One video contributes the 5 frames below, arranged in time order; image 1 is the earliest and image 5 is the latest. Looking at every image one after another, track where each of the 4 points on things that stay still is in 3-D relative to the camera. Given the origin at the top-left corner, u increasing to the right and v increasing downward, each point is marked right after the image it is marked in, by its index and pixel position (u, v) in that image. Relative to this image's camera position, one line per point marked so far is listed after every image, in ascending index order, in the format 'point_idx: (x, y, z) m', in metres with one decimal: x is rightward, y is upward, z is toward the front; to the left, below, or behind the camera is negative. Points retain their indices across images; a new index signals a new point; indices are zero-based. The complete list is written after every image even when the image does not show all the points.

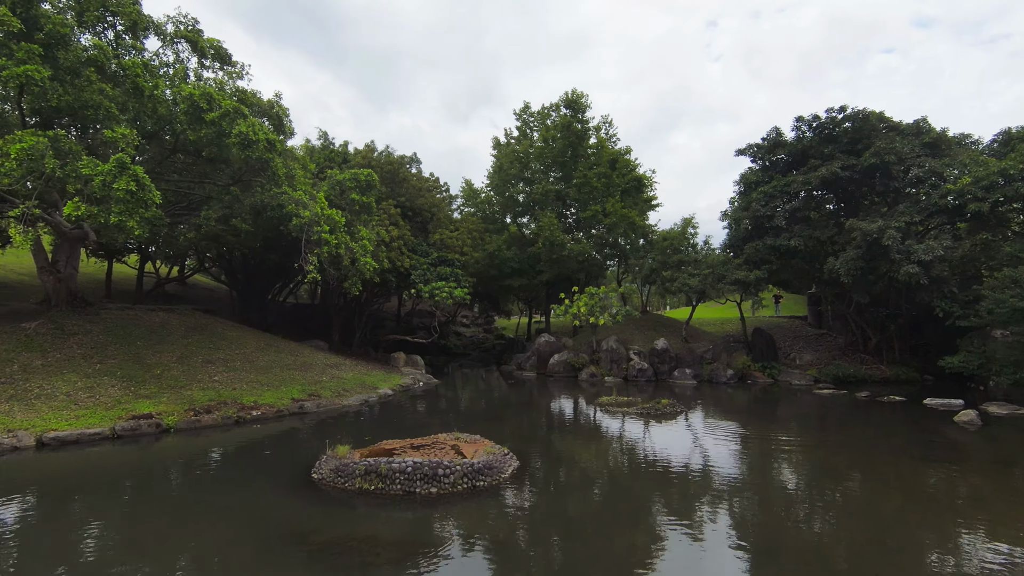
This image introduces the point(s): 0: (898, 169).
0: (+13.3, +4.1, +19.7) m
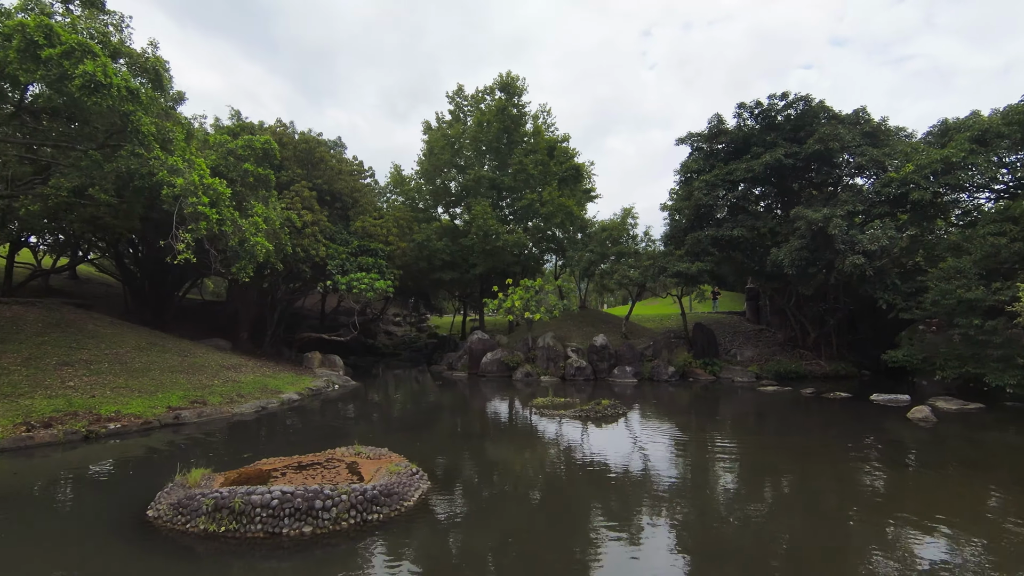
0: (+11.0, +4.4, +19.0) m
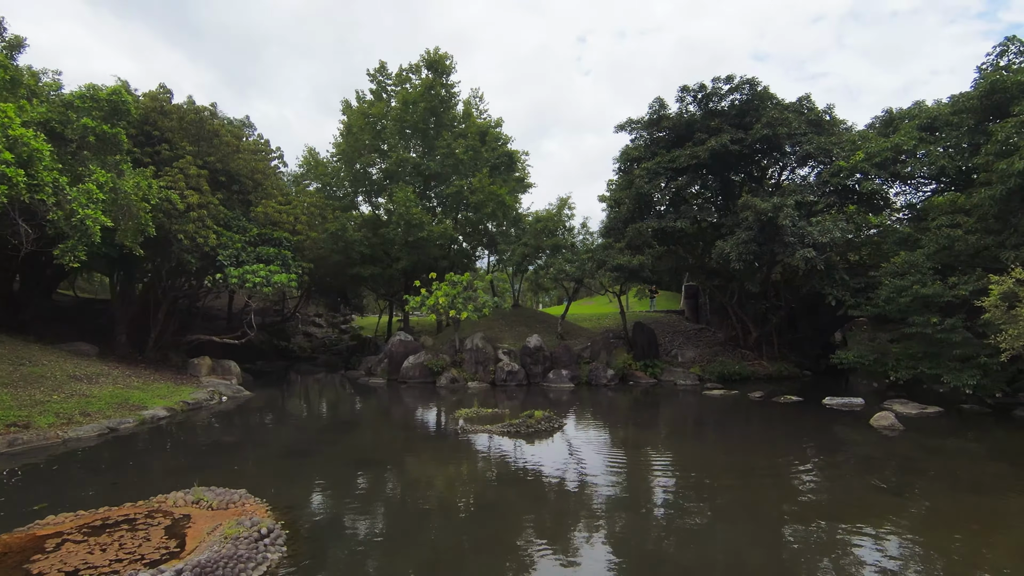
0: (+8.7, +4.5, +17.9) m
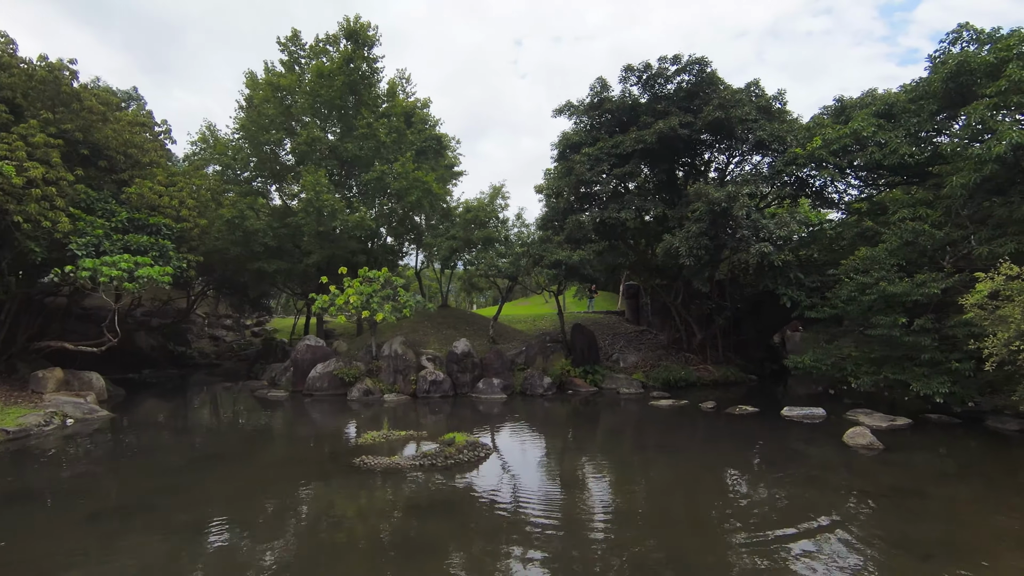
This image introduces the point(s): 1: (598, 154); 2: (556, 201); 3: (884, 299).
0: (+6.5, +4.5, +16.5) m
1: (+2.7, +4.2, +17.8) m
2: (+1.5, +2.9, +19.2) m
3: (+8.2, -0.2, +12.6) m
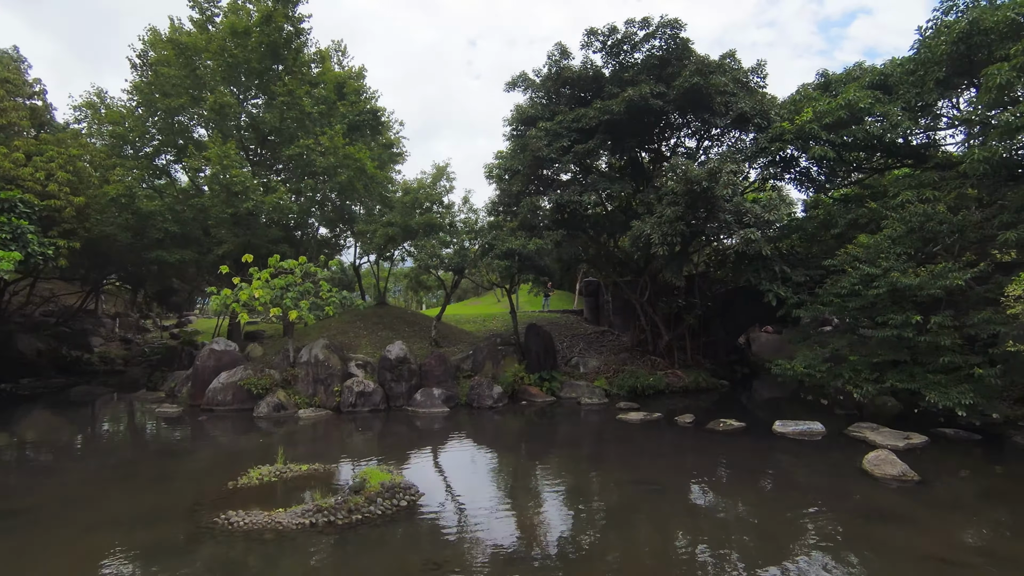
0: (+5.2, +4.7, +14.5) m
1: (+1.2, +4.3, +15.5) m
2: (-0.1, +3.1, +16.8) m
3: (+7.2, -0.1, +10.7) m
